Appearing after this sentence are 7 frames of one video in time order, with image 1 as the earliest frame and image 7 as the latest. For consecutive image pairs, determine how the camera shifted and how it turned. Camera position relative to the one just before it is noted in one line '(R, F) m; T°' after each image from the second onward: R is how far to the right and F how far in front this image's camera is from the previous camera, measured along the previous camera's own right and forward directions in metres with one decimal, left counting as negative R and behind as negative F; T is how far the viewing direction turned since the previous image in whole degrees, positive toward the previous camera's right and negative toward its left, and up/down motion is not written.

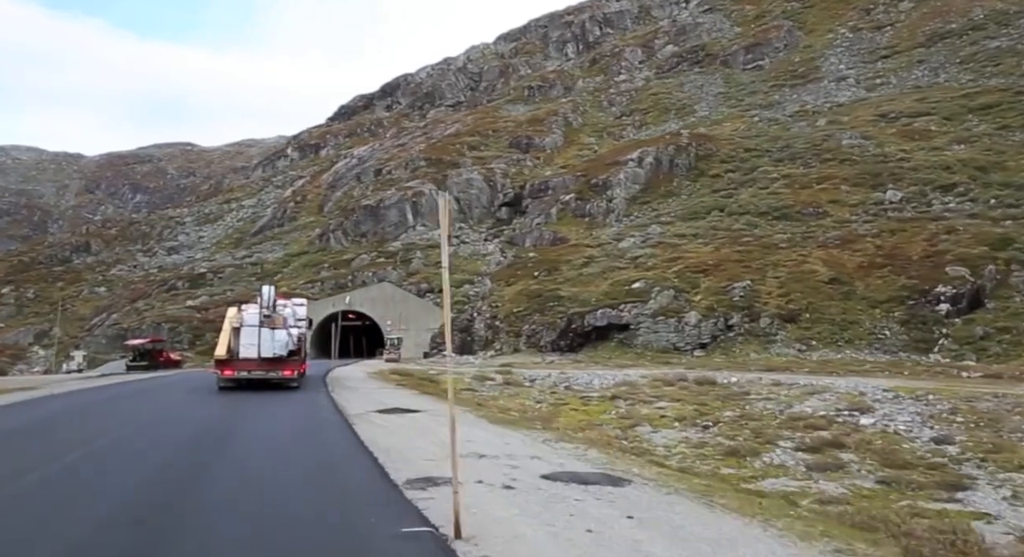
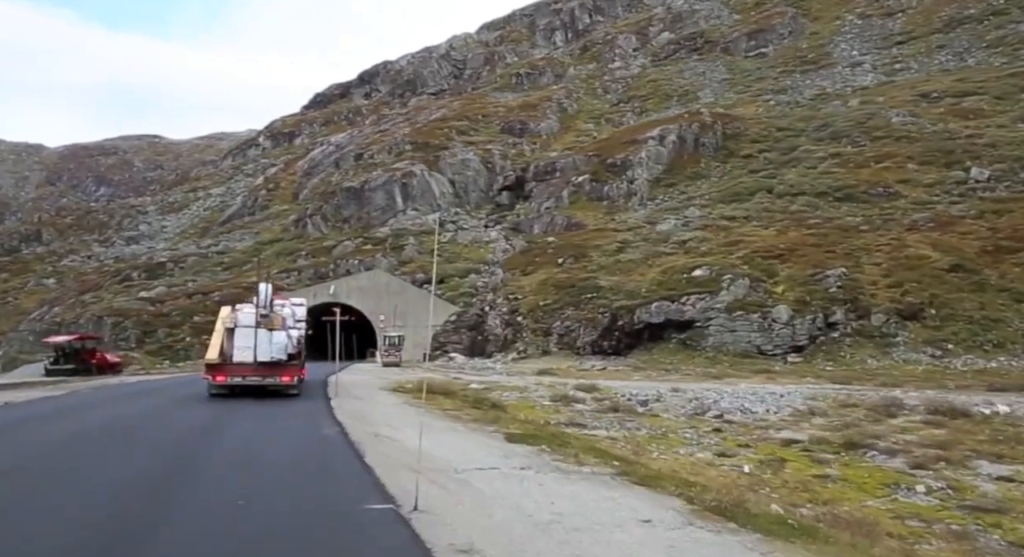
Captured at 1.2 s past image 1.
(-4.4, +13.6) m; +2°
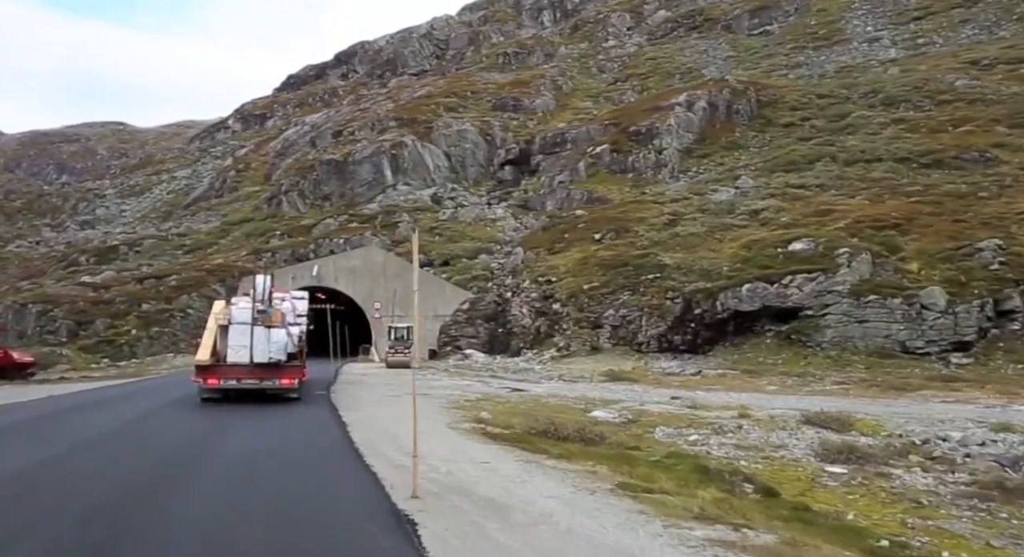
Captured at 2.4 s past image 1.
(-4.2, +12.9) m; +2°
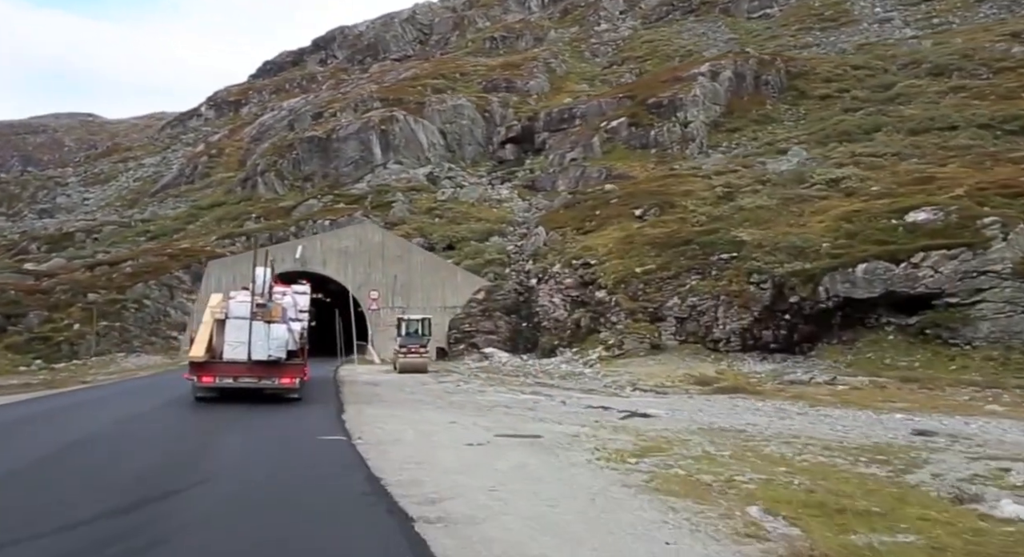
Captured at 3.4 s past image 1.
(-3.1, +9.4) m; +2°
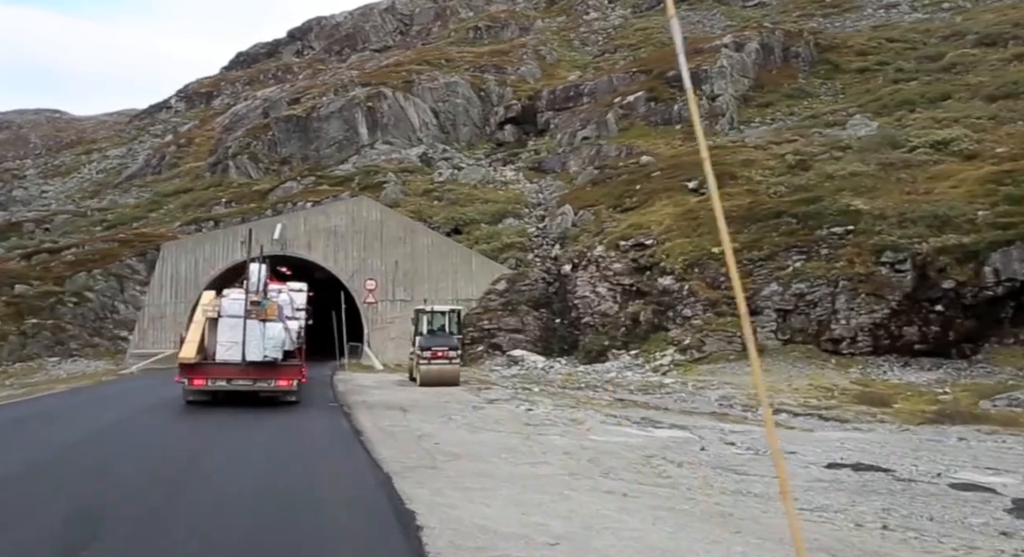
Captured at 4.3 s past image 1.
(-2.9, +8.7) m; +2°
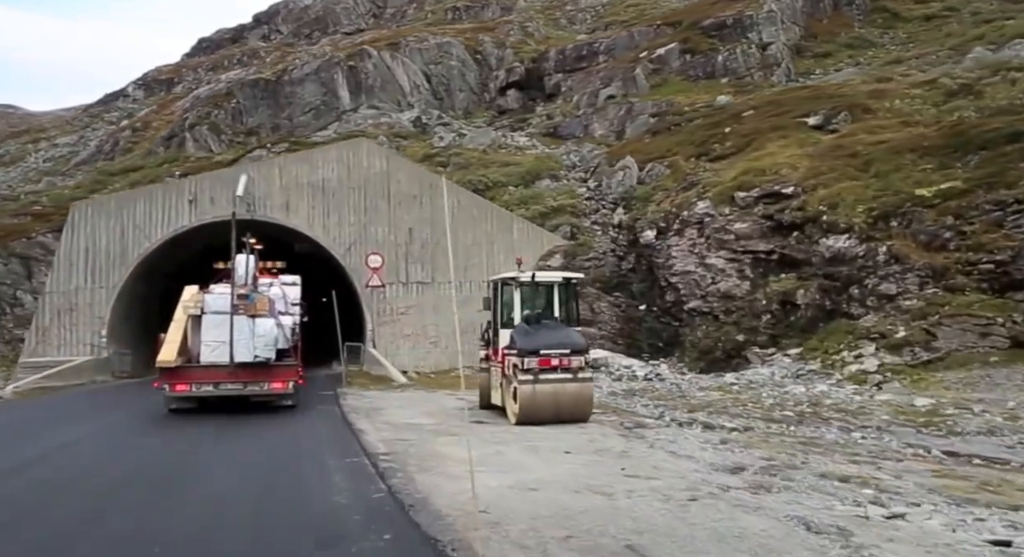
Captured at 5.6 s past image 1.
(-3.6, +11.1) m; +2°
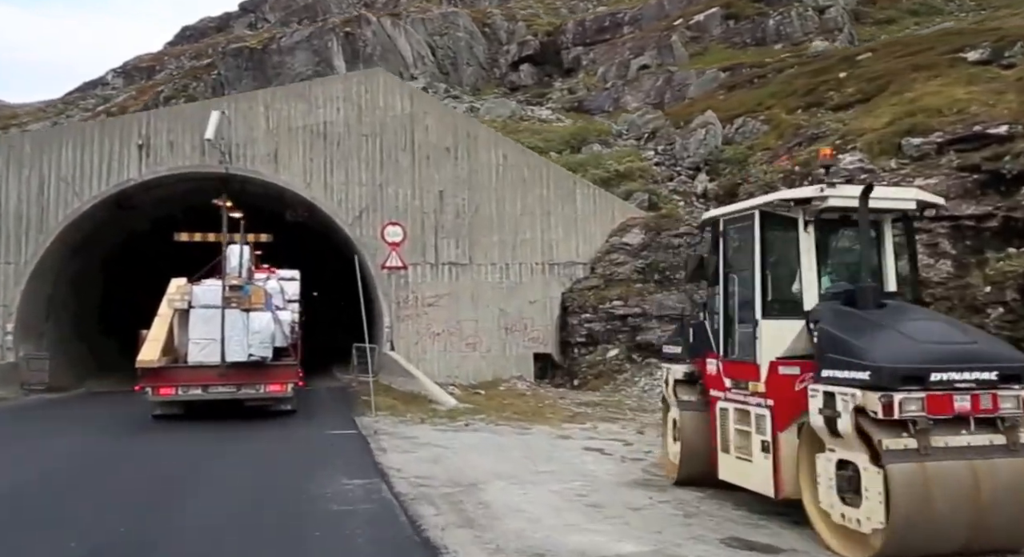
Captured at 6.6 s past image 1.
(-2.4, +7.4) m; +1°
